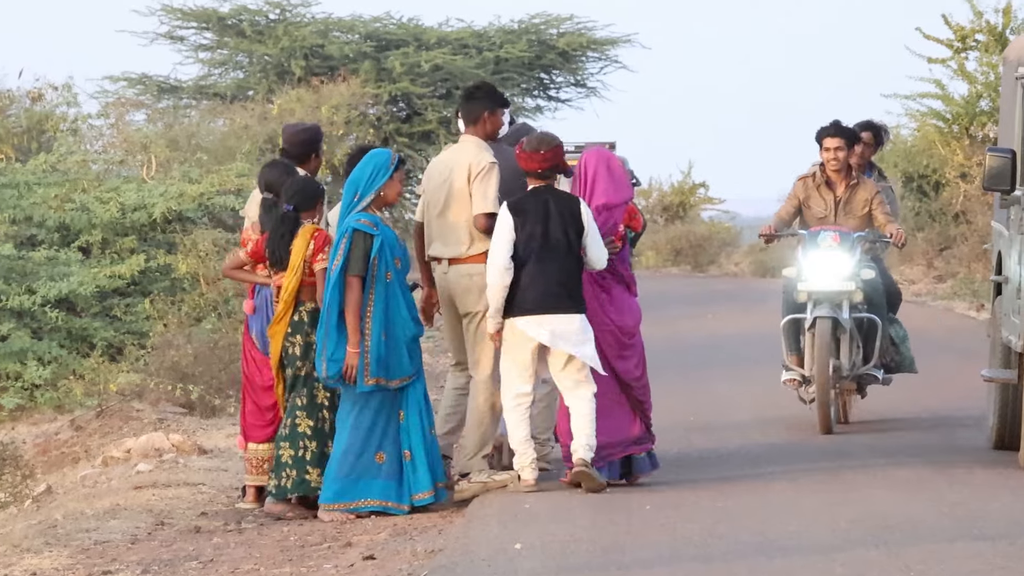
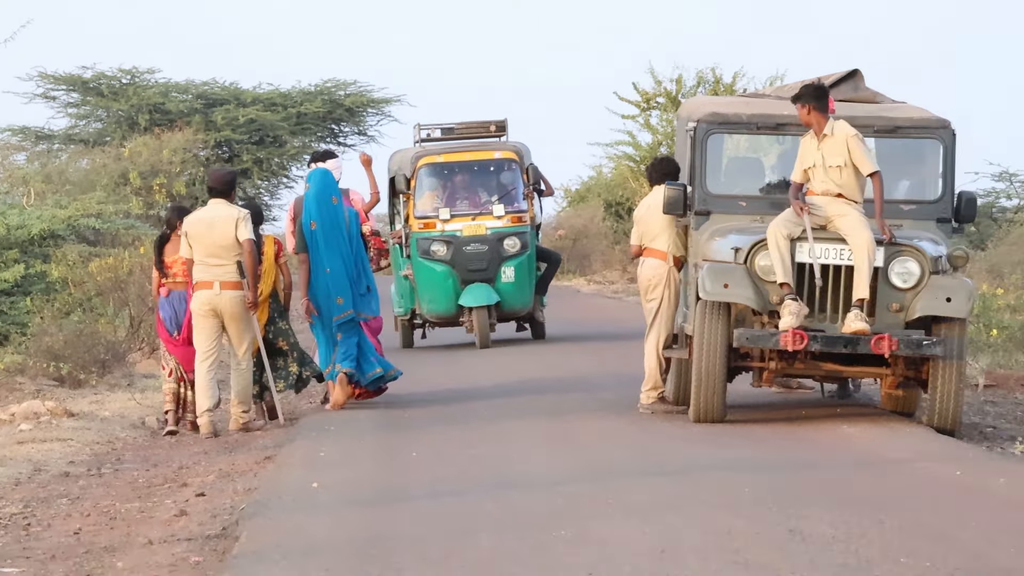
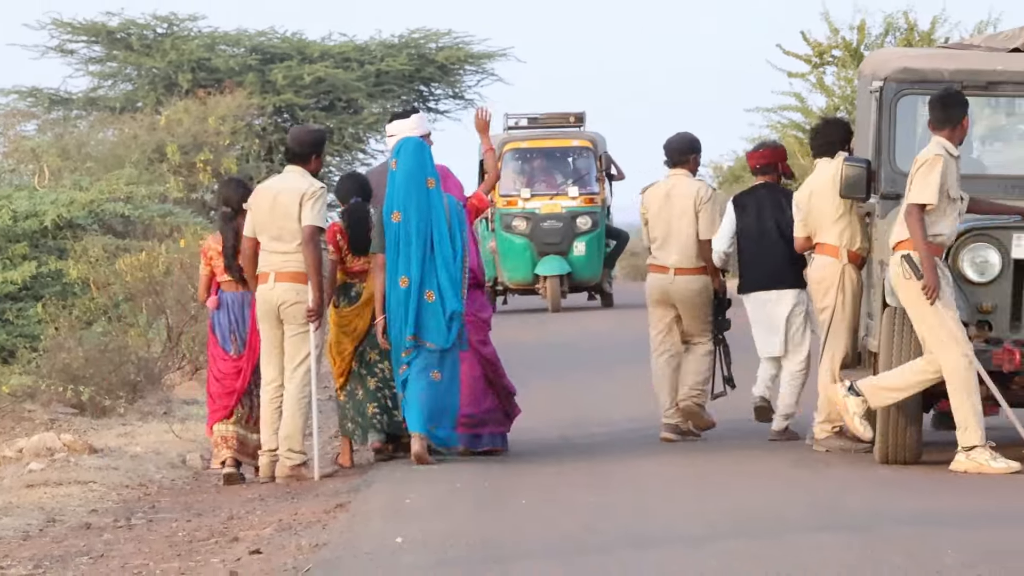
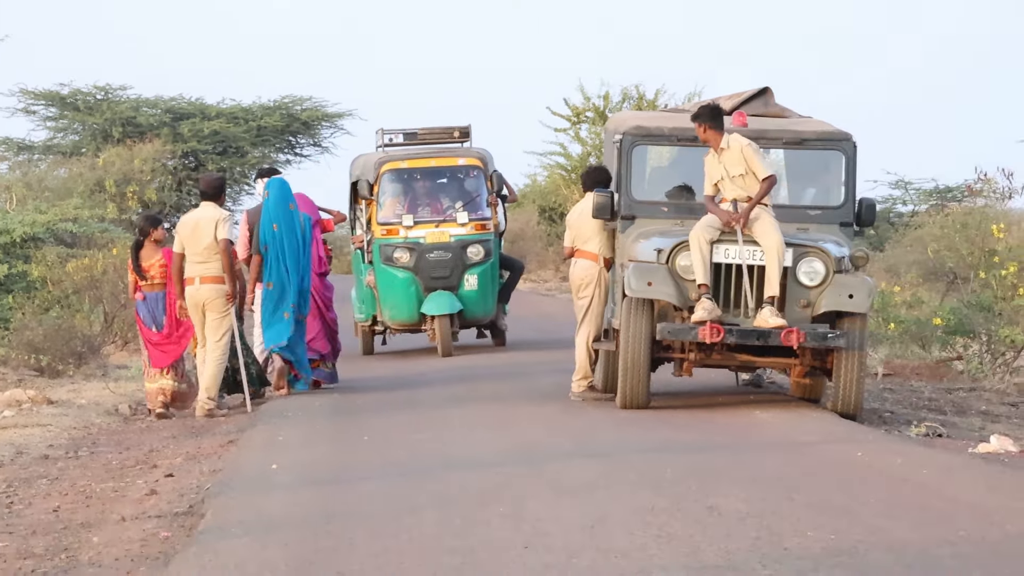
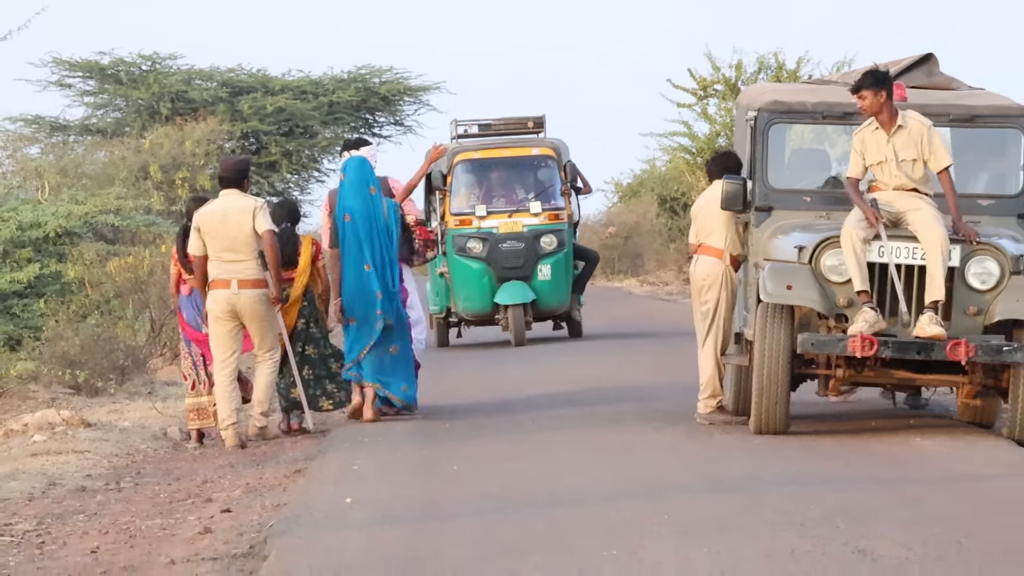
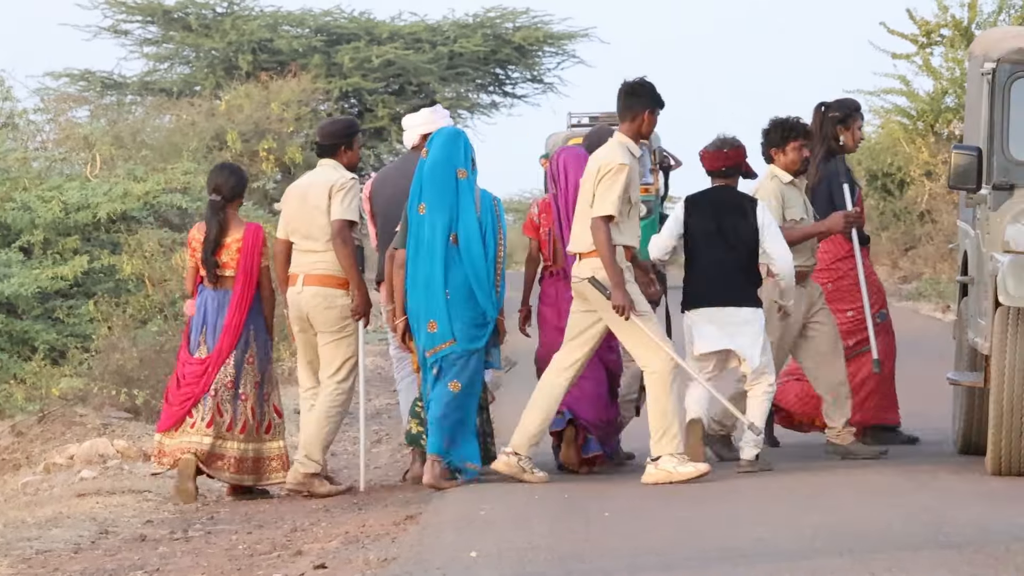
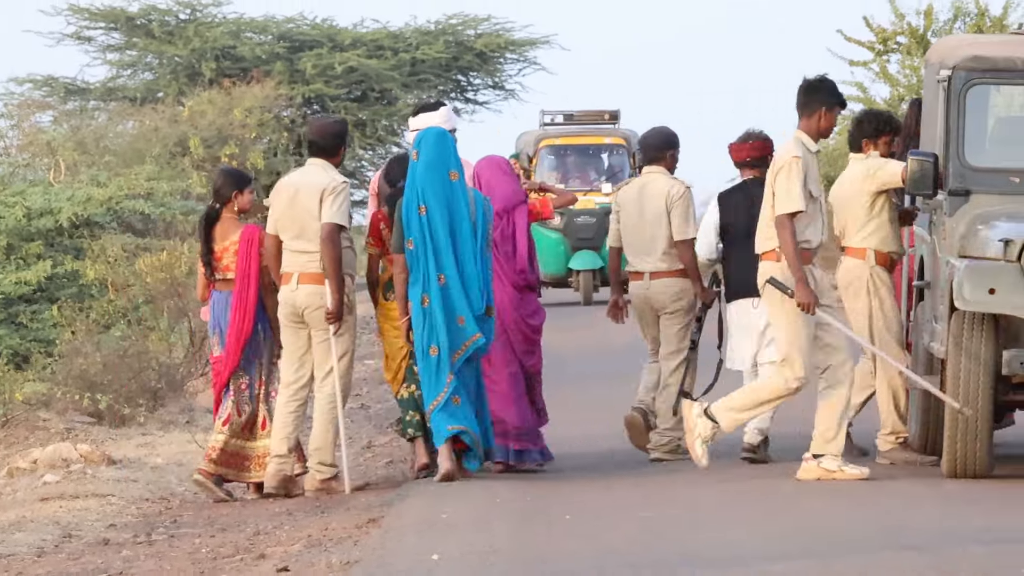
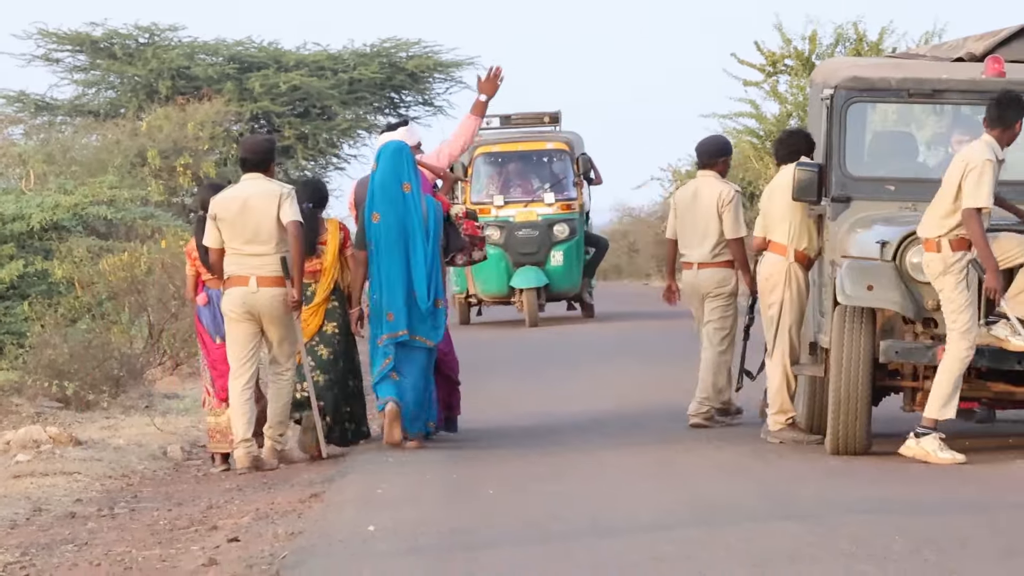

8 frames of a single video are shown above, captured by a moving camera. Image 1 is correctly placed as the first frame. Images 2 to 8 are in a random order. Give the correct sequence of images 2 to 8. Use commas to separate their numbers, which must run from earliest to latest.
6, 7, 3, 8, 5, 2, 4
